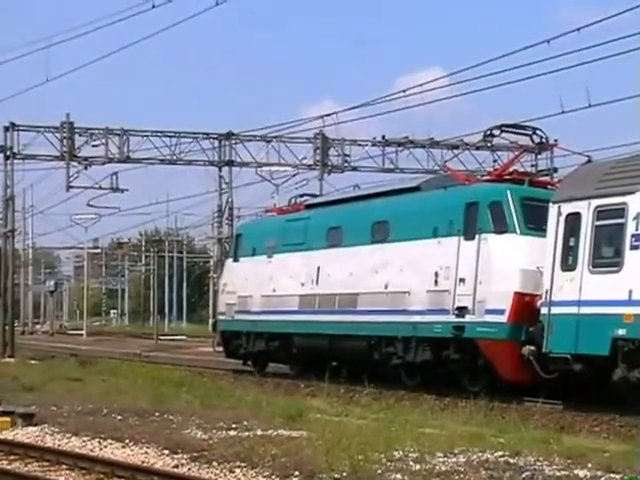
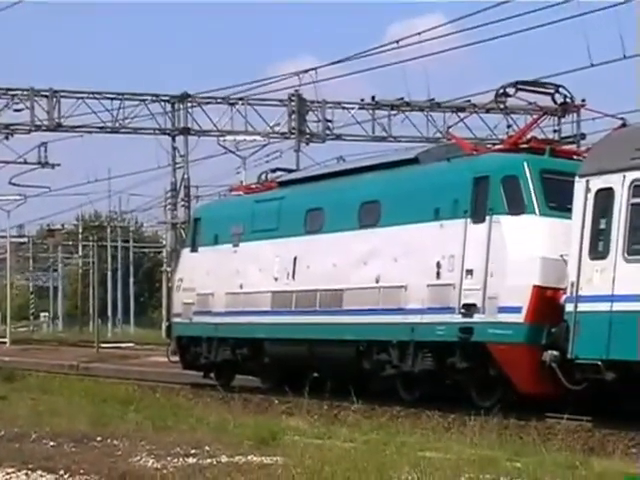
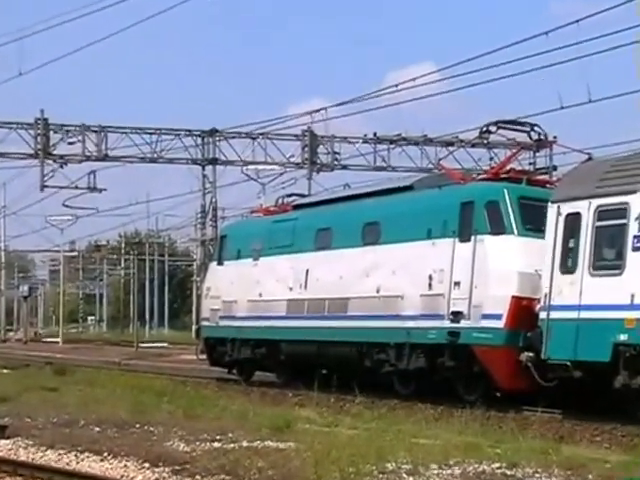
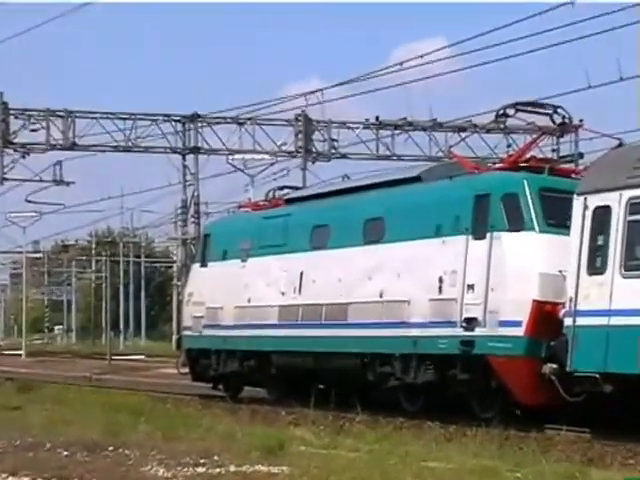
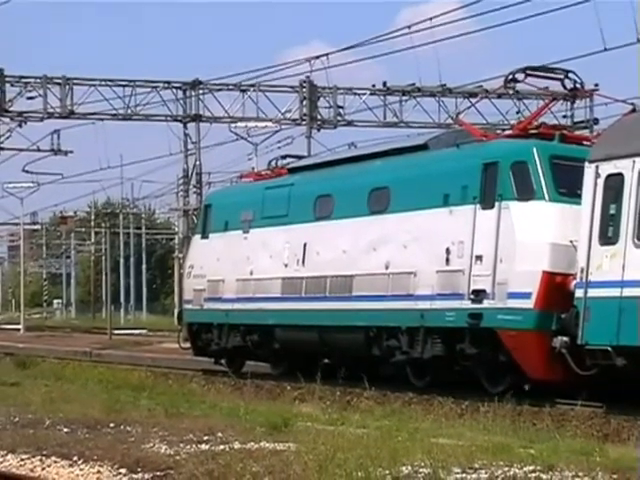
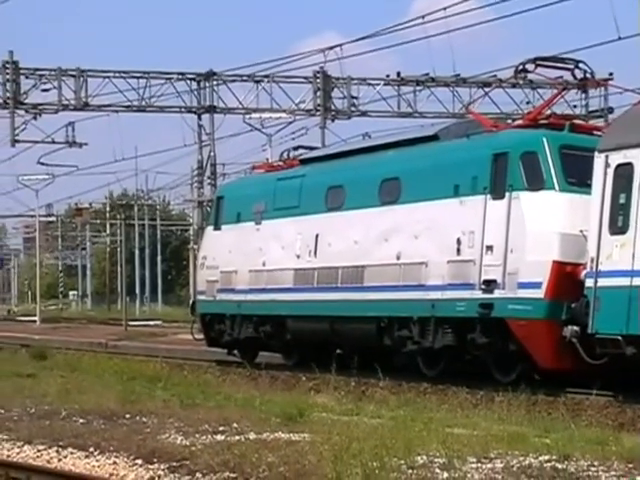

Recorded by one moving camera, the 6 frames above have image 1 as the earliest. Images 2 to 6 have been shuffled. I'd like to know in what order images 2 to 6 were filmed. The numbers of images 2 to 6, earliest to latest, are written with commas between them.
3, 4, 2, 5, 6
